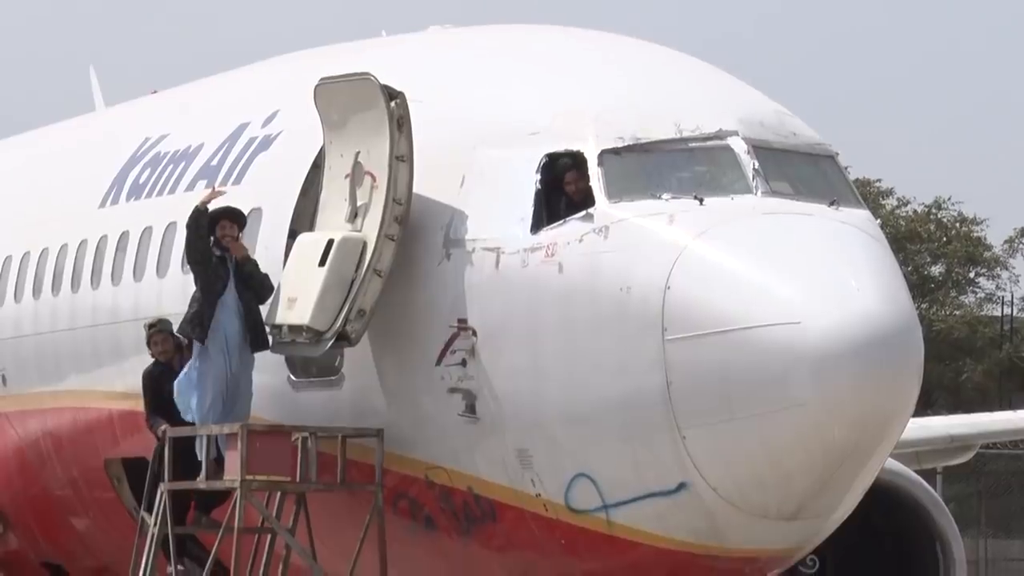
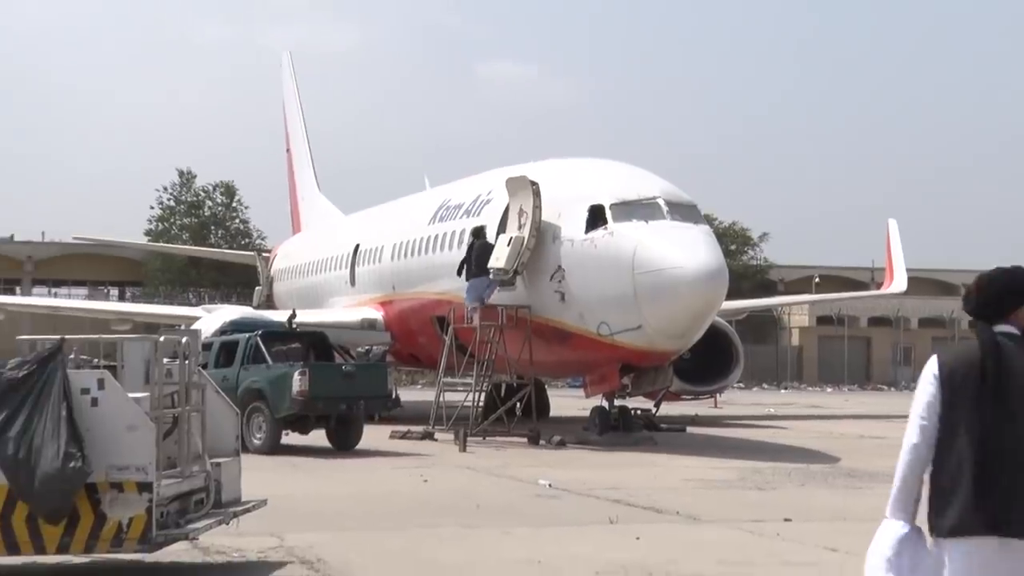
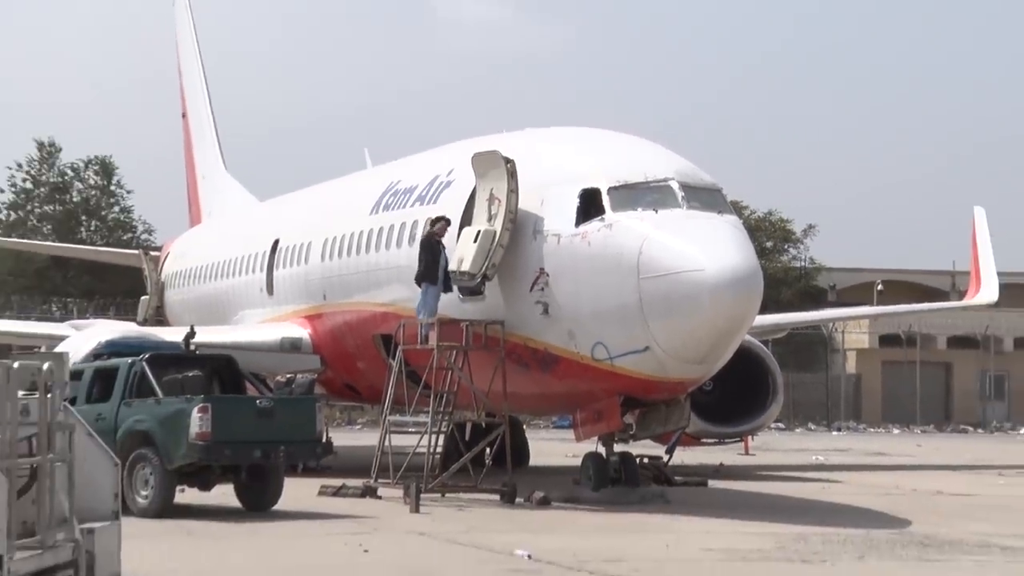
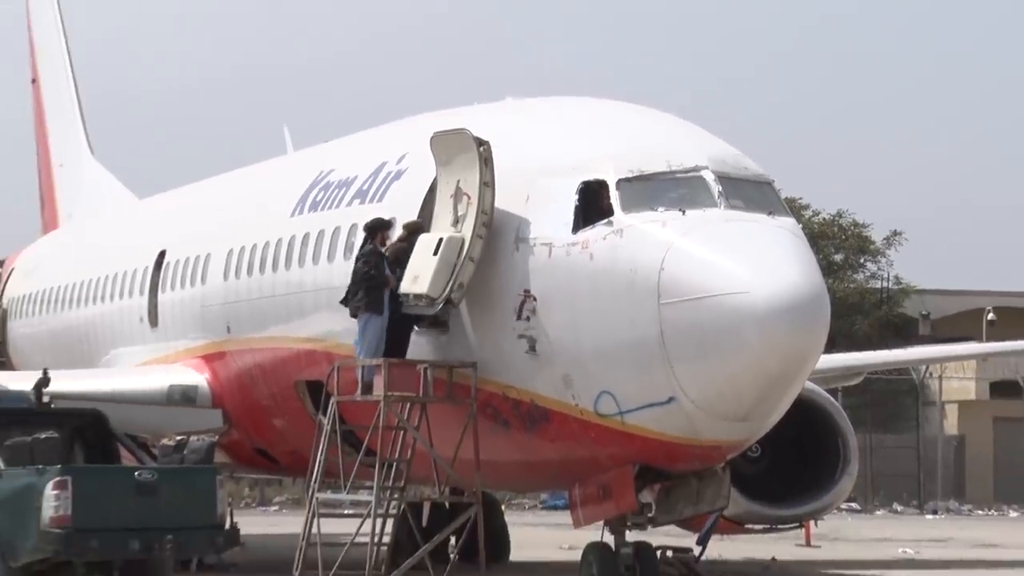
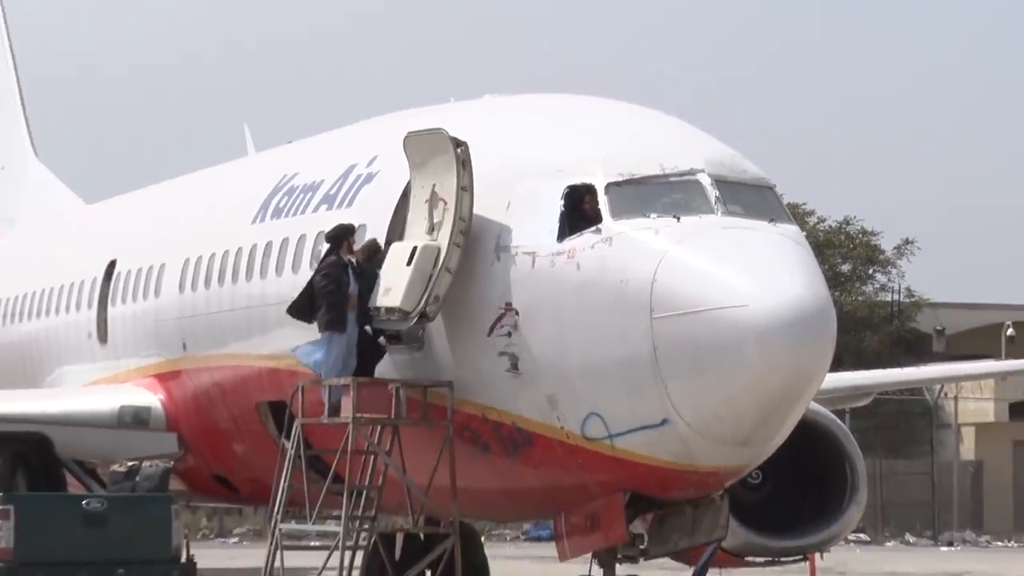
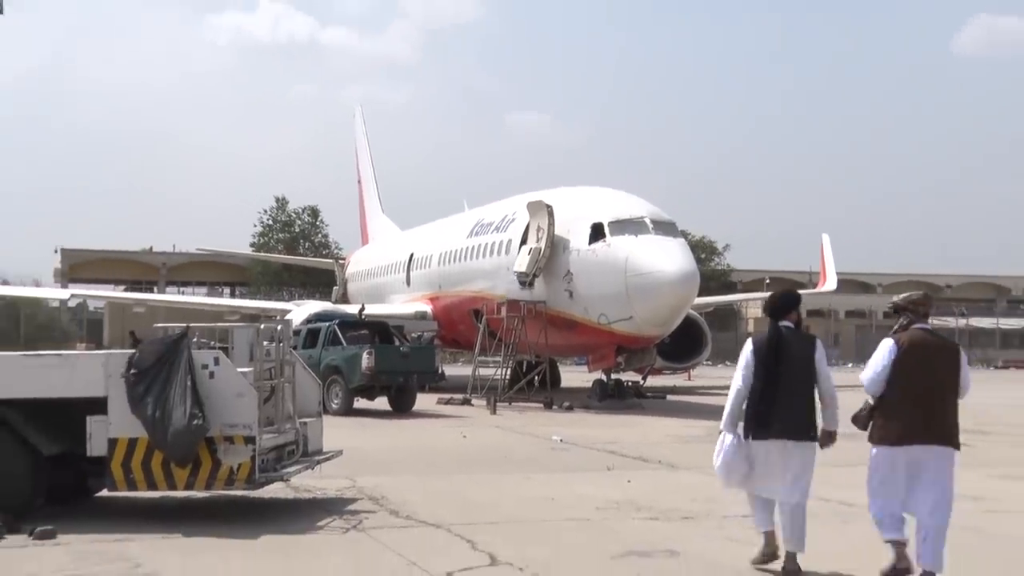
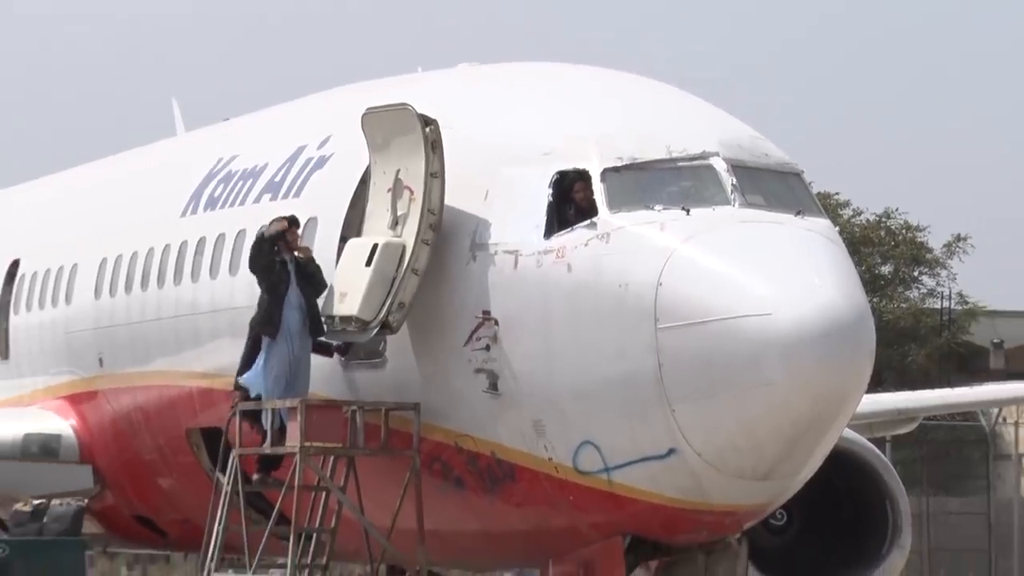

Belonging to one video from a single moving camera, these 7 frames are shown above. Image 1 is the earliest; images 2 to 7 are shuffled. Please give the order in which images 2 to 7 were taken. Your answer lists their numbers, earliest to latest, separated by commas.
7, 5, 4, 3, 2, 6
